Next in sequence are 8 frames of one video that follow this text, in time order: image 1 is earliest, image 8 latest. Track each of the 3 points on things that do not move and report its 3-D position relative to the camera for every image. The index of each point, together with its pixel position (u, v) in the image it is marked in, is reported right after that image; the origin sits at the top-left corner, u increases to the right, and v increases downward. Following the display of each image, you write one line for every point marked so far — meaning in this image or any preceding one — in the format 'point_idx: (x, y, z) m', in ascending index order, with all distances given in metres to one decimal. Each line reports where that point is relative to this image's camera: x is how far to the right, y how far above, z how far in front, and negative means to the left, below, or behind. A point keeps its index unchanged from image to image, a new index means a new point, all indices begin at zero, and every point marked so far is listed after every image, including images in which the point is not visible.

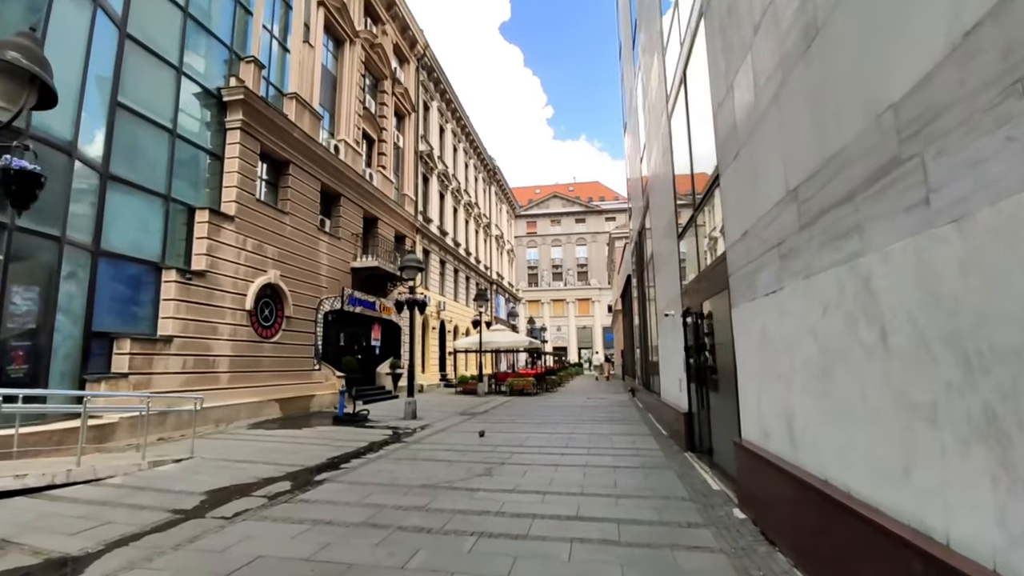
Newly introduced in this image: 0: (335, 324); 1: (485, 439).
0: (-3.5, -0.8, +17.2) m
1: (-0.3, -1.7, +9.8) m
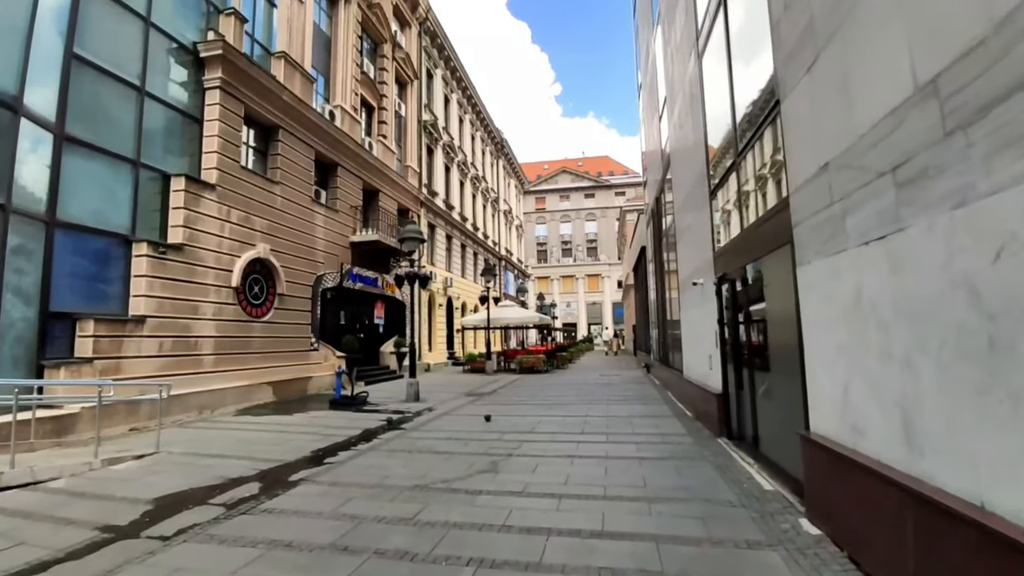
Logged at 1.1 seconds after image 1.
0: (-3.3, -0.3, +16.3) m
1: (-0.2, -1.4, +8.8) m
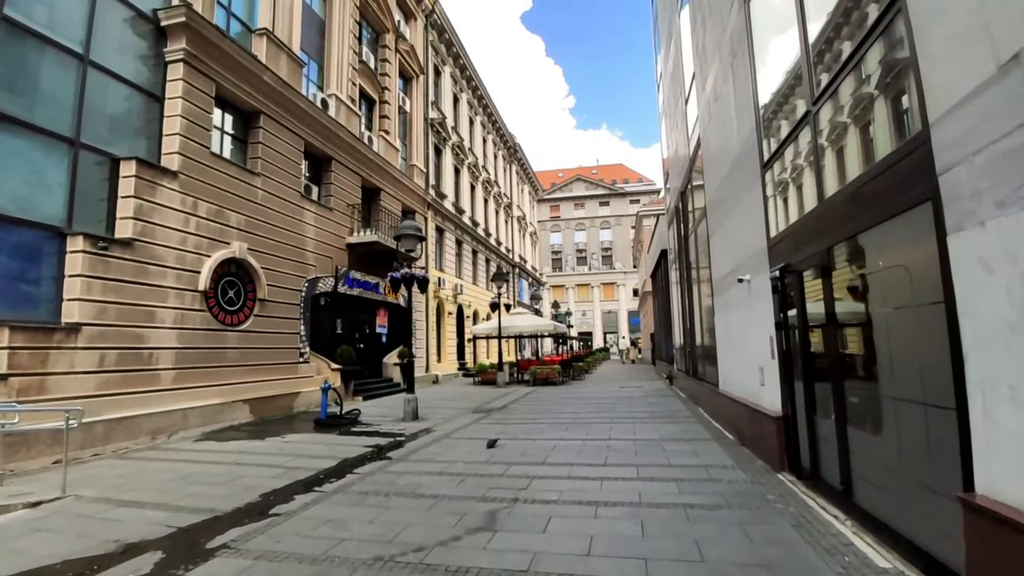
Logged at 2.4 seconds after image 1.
0: (-3.1, -0.4, +14.8) m
1: (-0.1, -1.4, +7.3) m
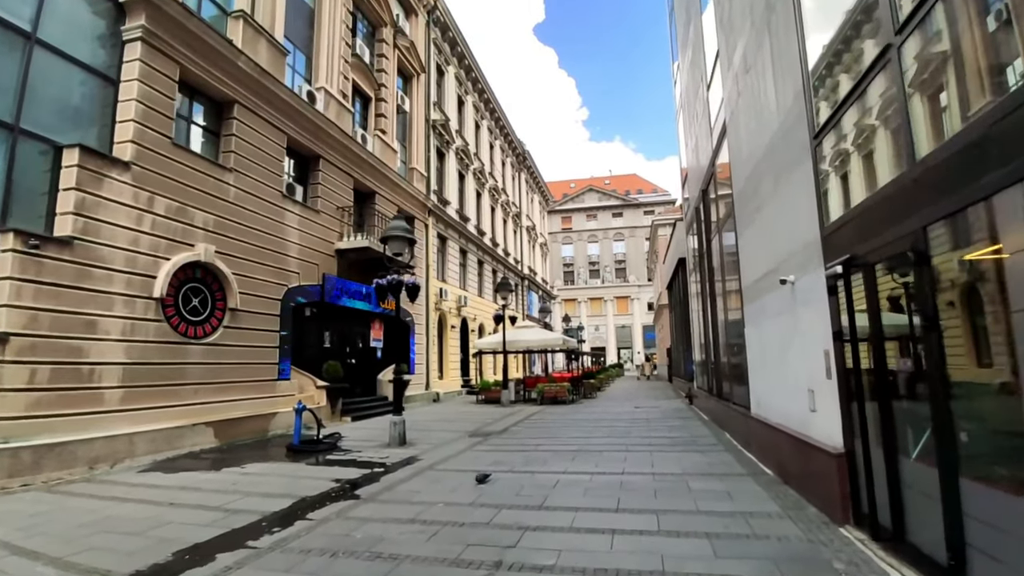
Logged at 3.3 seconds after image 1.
0: (-3.0, -0.5, +13.6) m
1: (-0.2, -1.4, +6.0) m
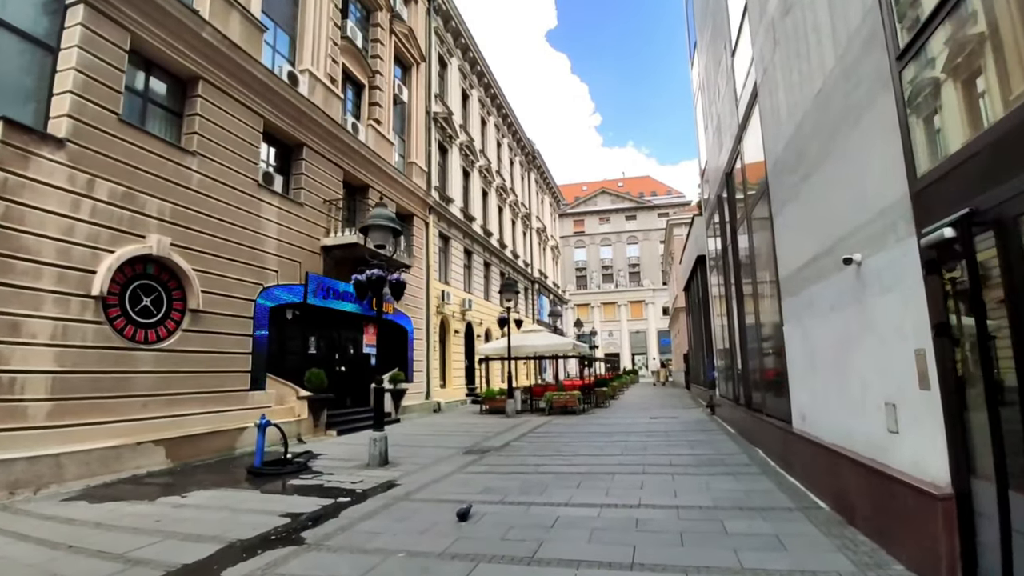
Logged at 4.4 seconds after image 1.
0: (-3.0, -0.5, +12.3) m
1: (-0.3, -1.3, +4.7) m
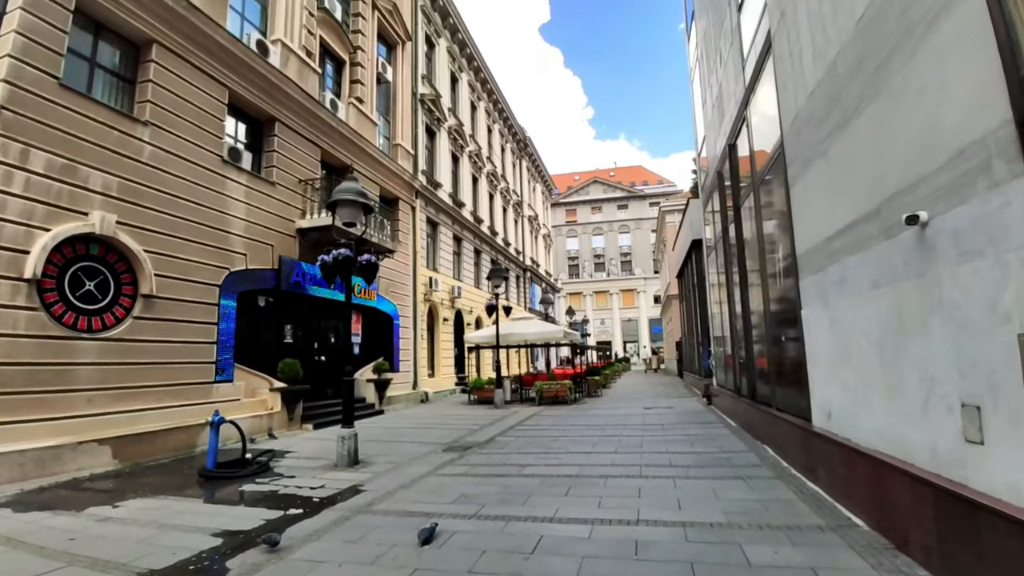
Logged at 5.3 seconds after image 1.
0: (-3.2, -0.3, +11.5) m
1: (-0.4, -1.2, +3.9) m
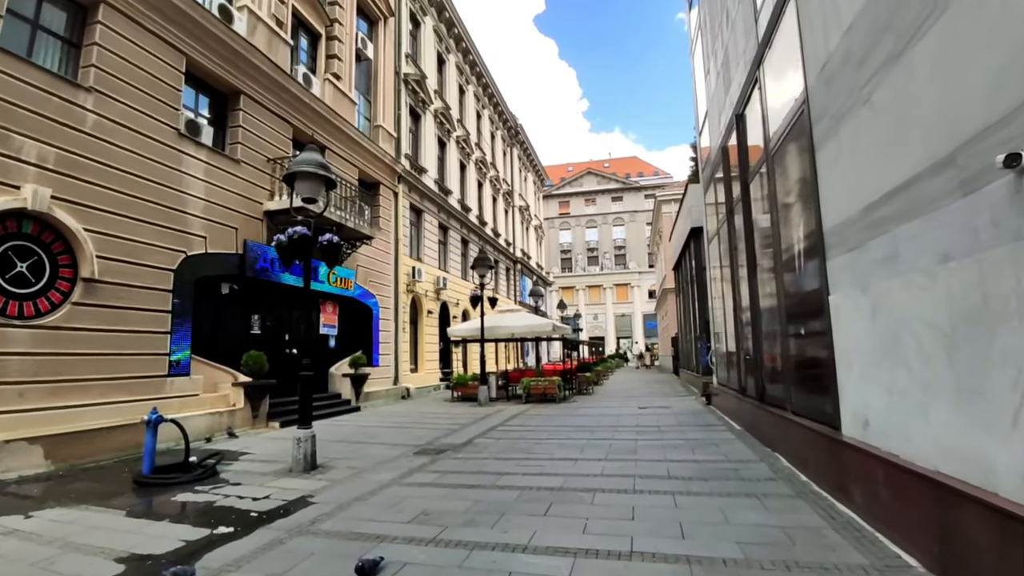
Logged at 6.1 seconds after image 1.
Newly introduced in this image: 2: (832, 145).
0: (-3.4, -0.2, +10.6) m
1: (-0.5, -1.1, +3.1) m
2: (+1.8, +0.8, +4.9) m
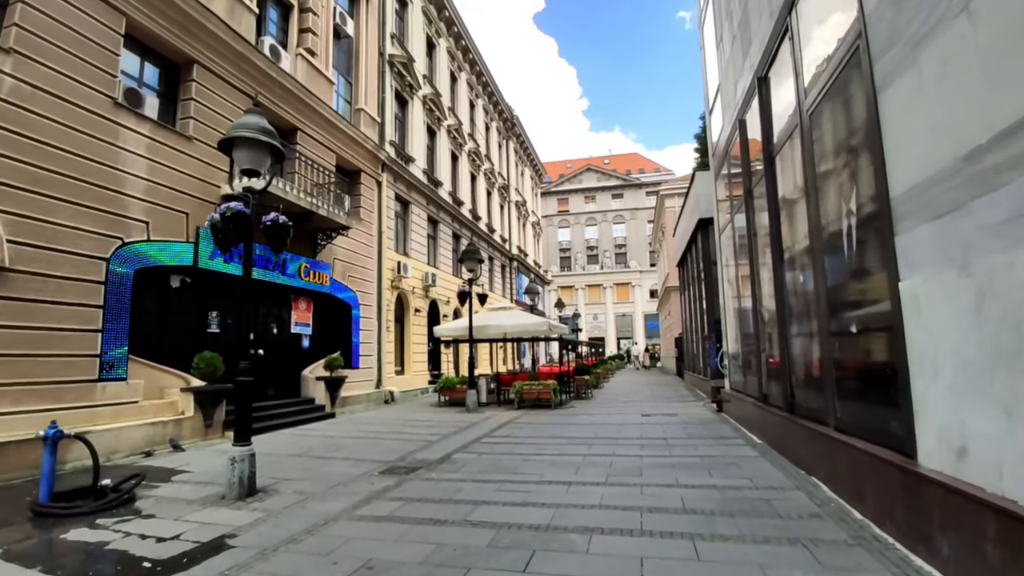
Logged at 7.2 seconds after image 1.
0: (-3.5, -0.1, +9.5) m
1: (-0.7, -1.0, +1.9) m
2: (+1.7, +0.9, +3.7) m
